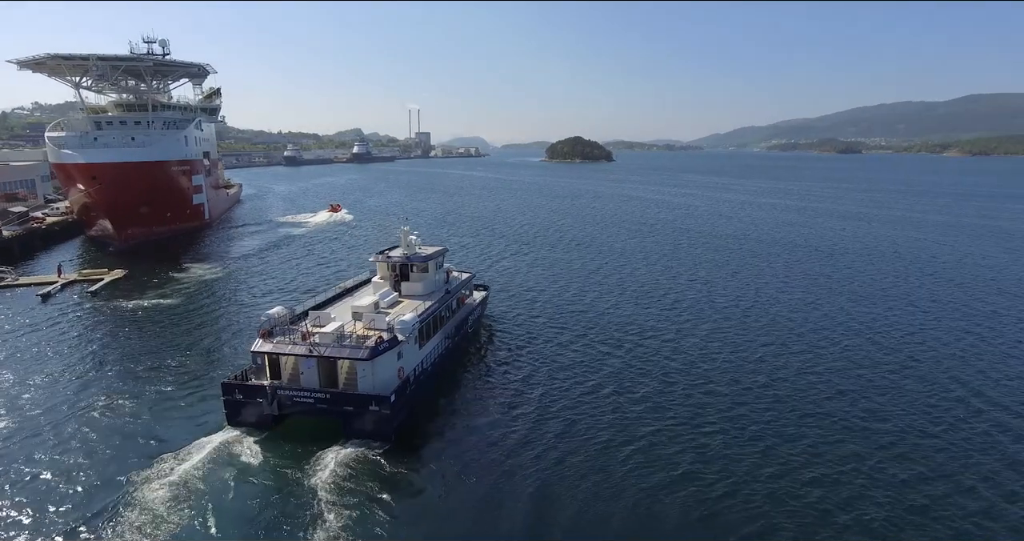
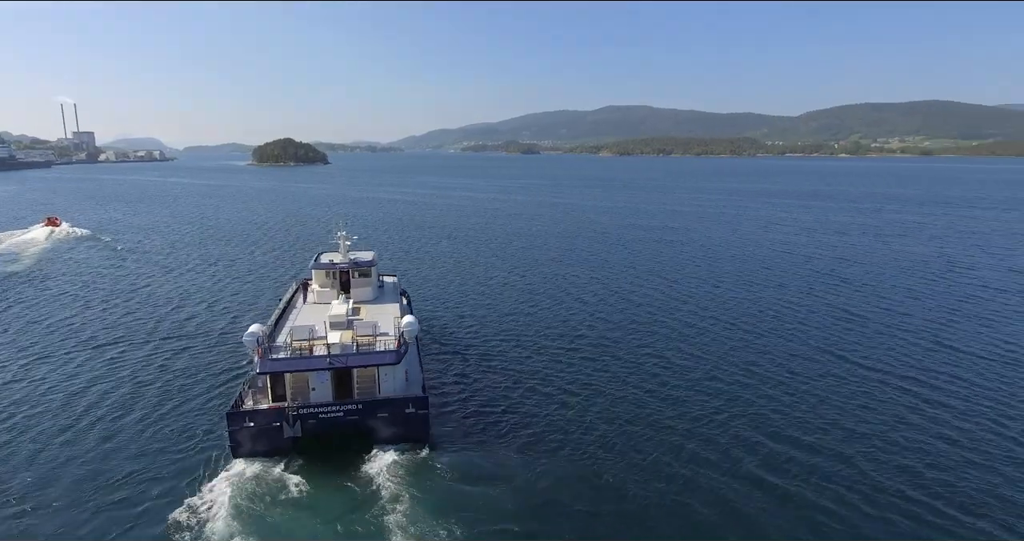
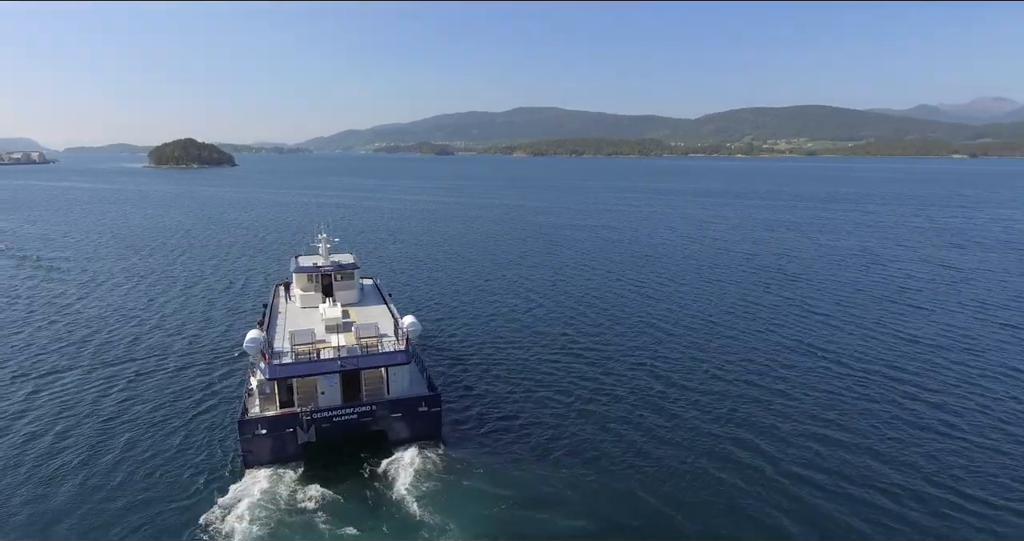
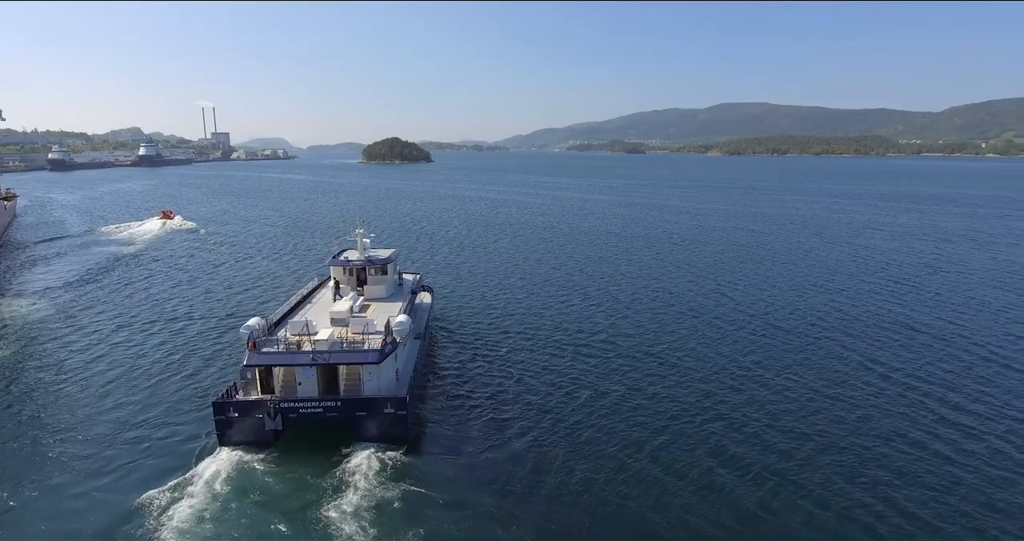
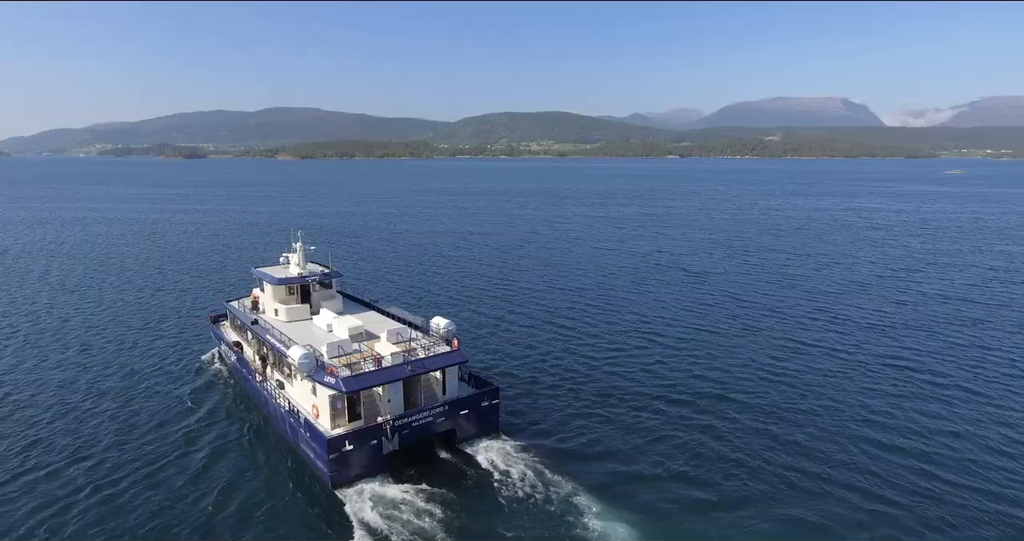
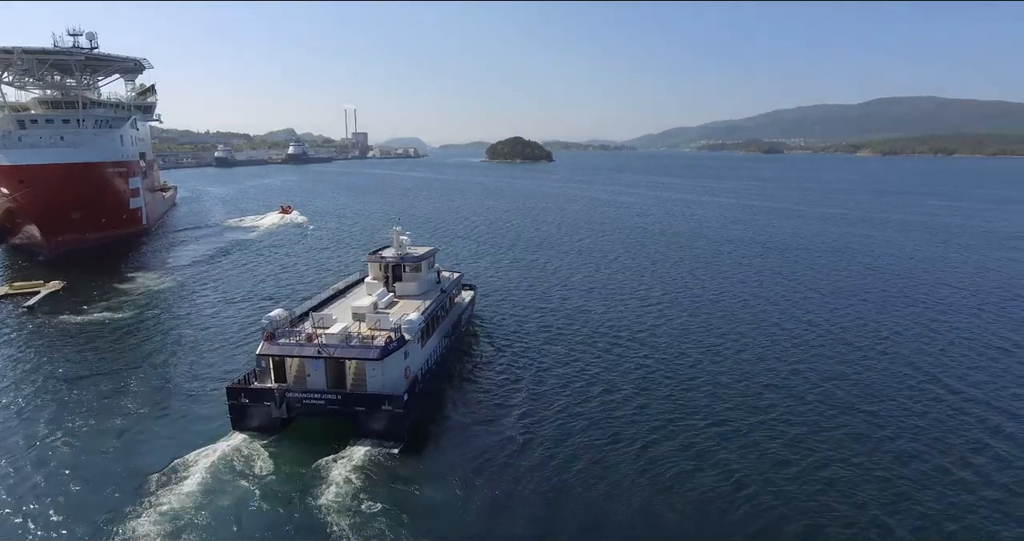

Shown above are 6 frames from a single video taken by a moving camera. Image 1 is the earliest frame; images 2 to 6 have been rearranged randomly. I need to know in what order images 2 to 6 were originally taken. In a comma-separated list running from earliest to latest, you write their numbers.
6, 4, 2, 3, 5
